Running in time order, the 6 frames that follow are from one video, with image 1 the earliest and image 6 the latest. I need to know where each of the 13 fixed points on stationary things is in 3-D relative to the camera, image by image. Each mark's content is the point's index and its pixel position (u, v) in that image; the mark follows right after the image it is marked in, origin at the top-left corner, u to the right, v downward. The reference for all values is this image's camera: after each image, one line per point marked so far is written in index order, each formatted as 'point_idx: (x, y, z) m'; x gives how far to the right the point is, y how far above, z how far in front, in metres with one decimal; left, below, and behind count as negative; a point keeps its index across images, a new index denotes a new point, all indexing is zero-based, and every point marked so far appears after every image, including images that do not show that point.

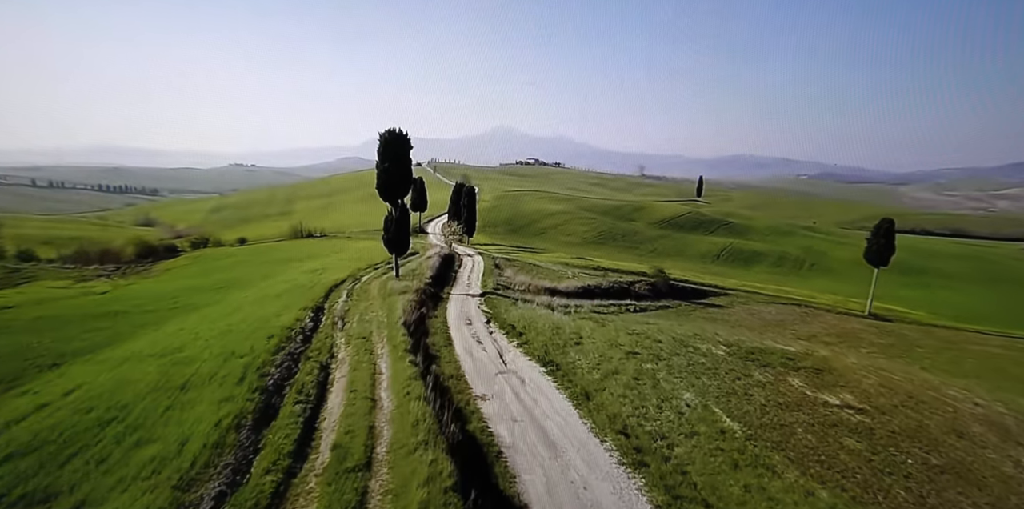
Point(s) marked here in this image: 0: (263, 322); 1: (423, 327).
0: (-10.1, -2.9, +17.4) m
1: (-3.5, -2.9, +17.0) m
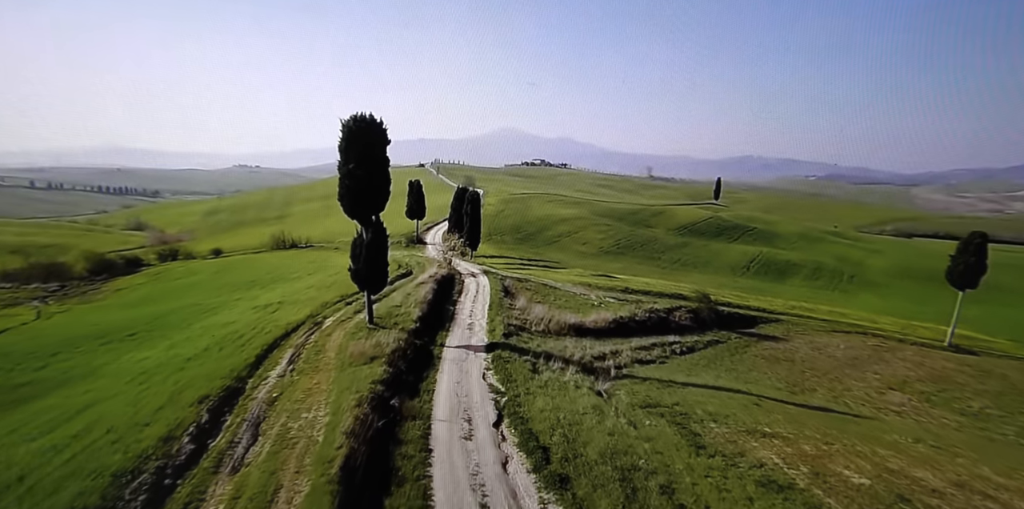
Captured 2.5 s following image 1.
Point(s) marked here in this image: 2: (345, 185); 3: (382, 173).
0: (-9.4, -4.5, +9.9) m
1: (-2.8, -4.5, +9.4) m
2: (-7.0, +2.9, +18.3) m
3: (-5.6, +3.5, +18.7) m
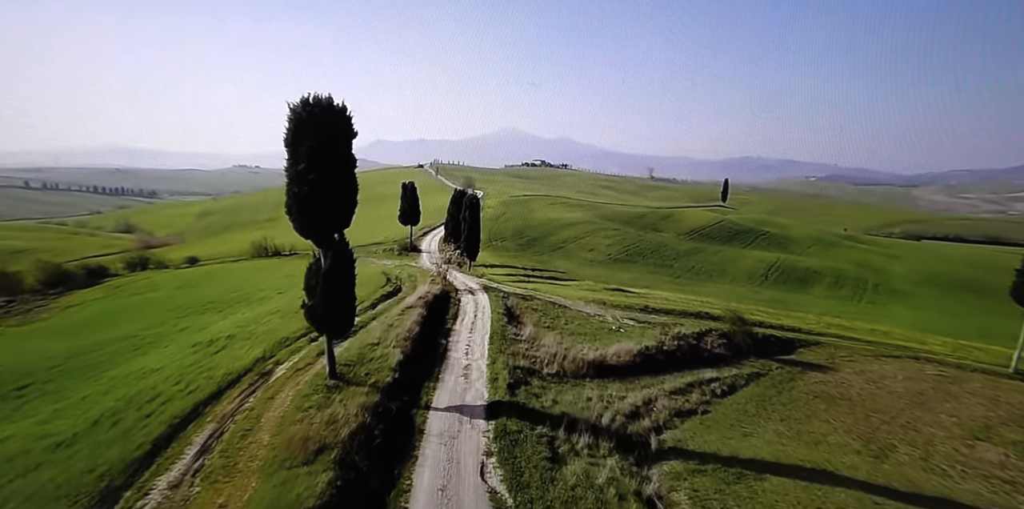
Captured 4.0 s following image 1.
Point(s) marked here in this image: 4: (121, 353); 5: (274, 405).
0: (-9.2, -5.5, +4.9) m
1: (-2.5, -5.6, +4.5) m
2: (-6.7, +1.8, +13.4) m
3: (-5.3, +2.5, +13.8) m
4: (-17.3, -4.4, +19.3) m
5: (-7.2, -4.5, +13.1) m
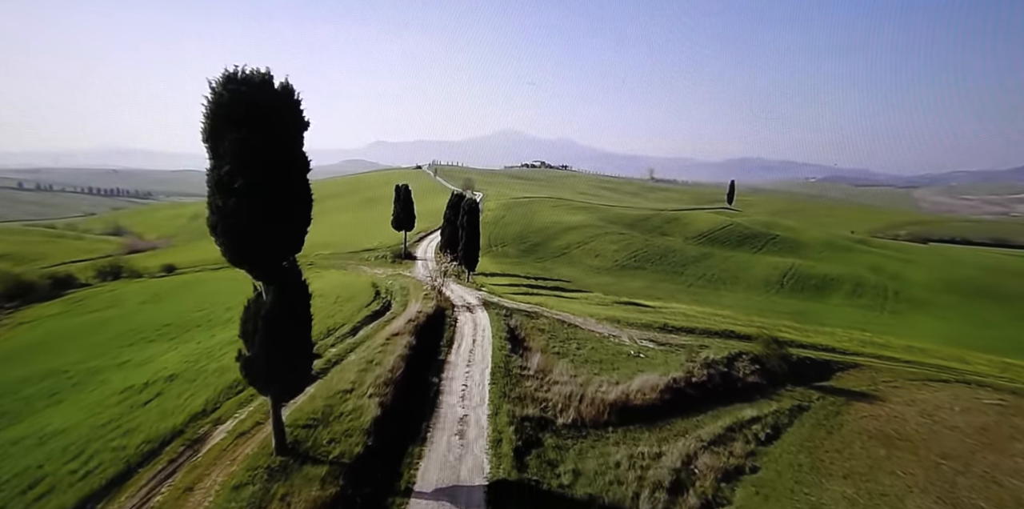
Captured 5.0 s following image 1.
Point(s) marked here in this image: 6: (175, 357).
0: (-8.9, -6.3, +1.2) m
1: (-2.3, -6.4, +0.7) m
2: (-6.5, +1.0, +9.7) m
3: (-5.0, +1.7, +10.0) m
4: (-17.1, -5.2, +15.5) m
5: (-6.9, -5.3, +9.3) m
6: (-14.4, -4.4, +18.7) m
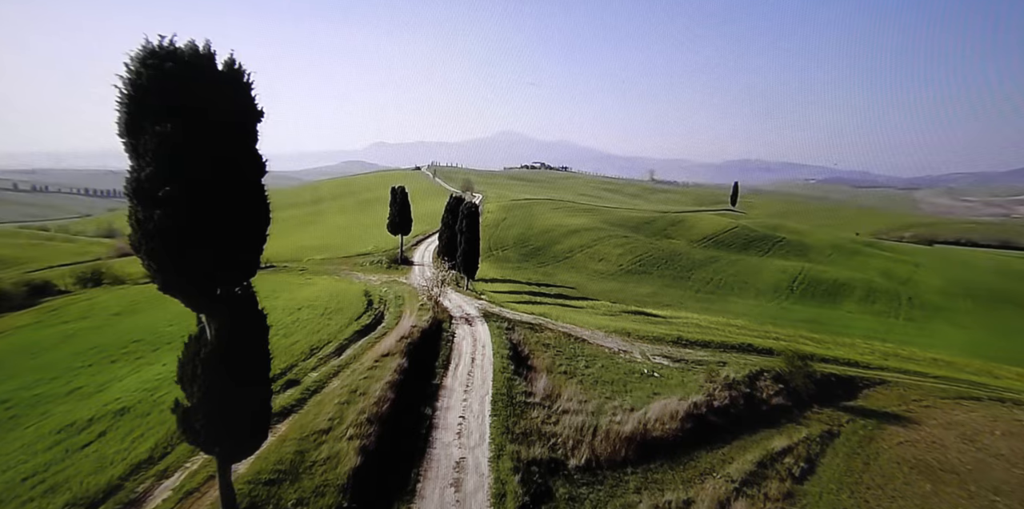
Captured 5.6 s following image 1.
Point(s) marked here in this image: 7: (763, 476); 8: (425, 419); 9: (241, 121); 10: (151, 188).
0: (-8.8, -6.7, -1.0) m
1: (-2.1, -6.8, -1.4) m
2: (-6.3, +0.6, +7.5) m
3: (-4.9, +1.2, +7.9) m
4: (-16.9, -5.7, +13.3) m
5: (-6.8, -5.8, +7.2) m
6: (-14.3, -4.9, +16.5) m
7: (+9.4, -8.3, +16.3) m
8: (-3.0, -5.6, +15.2) m
9: (-4.8, +2.4, +7.7) m
10: (-6.0, +1.1, +7.3) m
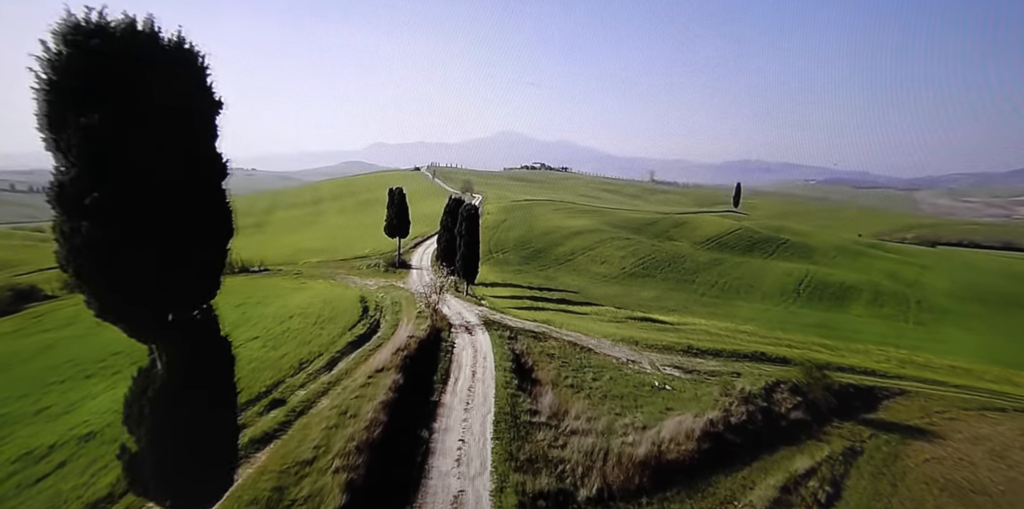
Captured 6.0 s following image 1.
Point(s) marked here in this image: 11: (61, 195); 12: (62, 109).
0: (-8.6, -7.0, -2.3) m
1: (-2.0, -7.1, -2.7) m
2: (-6.2, +0.3, +6.2) m
3: (-4.8, +0.9, +6.6) m
4: (-16.8, -6.0, +12.0) m
5: (-6.7, -6.1, +5.9) m
6: (-14.2, -5.2, +15.2) m
7: (+9.6, -8.6, +15.0) m
8: (-2.9, -5.9, +13.9) m
9: (-4.7, +2.1, +6.5) m
10: (-5.8, +0.8, +6.0) m
11: (-6.1, +0.8, +6.0) m
12: (-5.9, +1.9, +5.8) m
